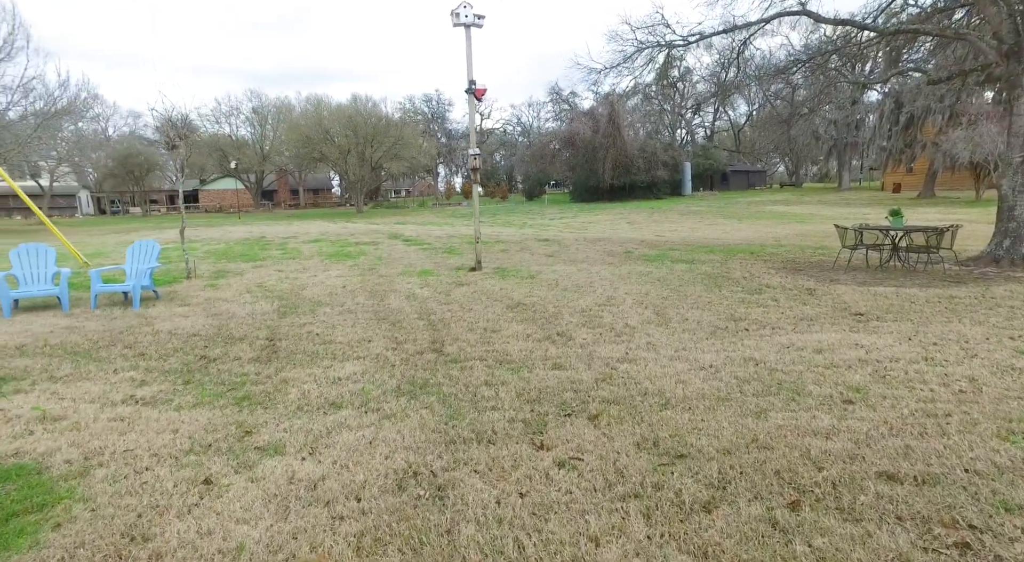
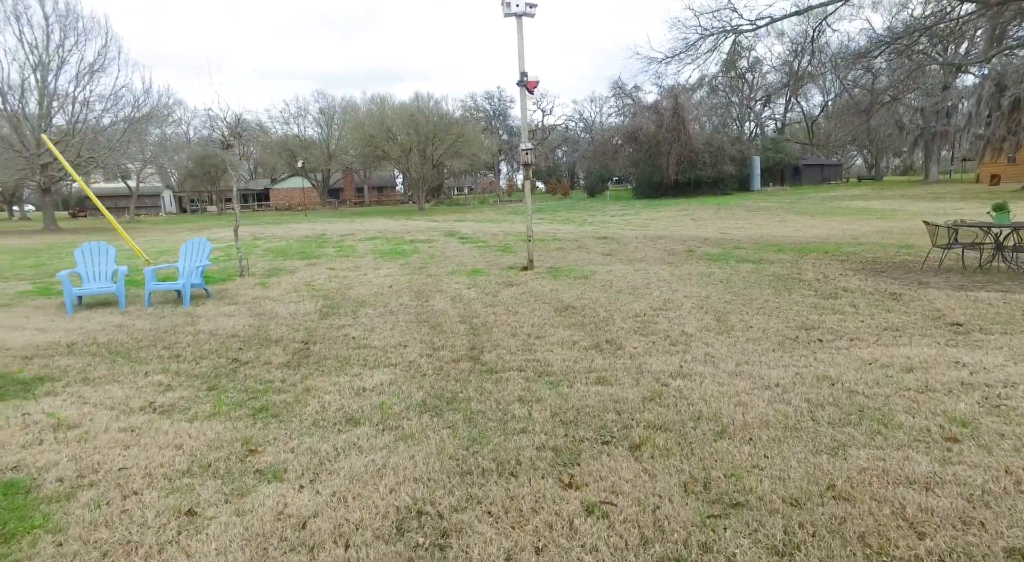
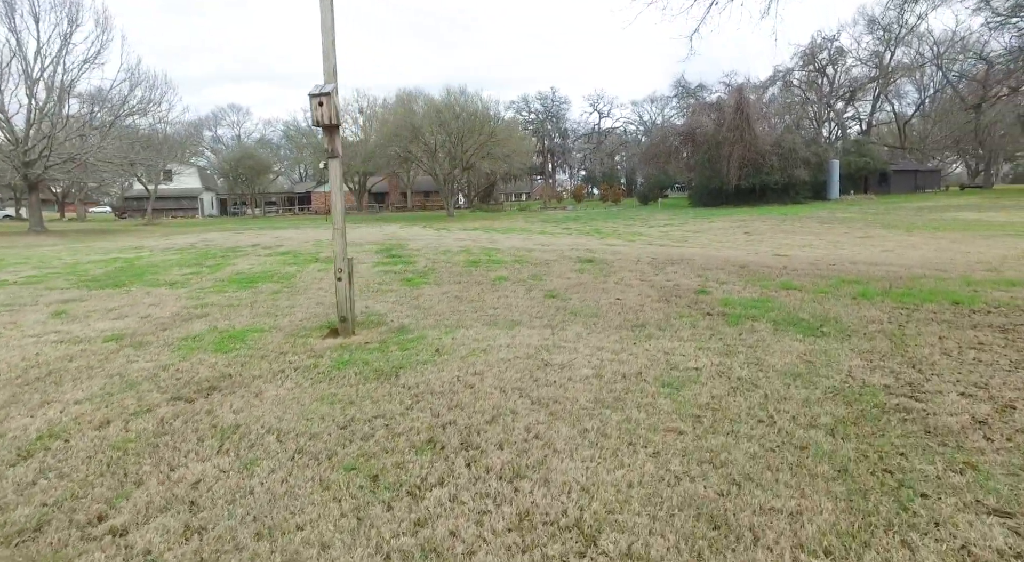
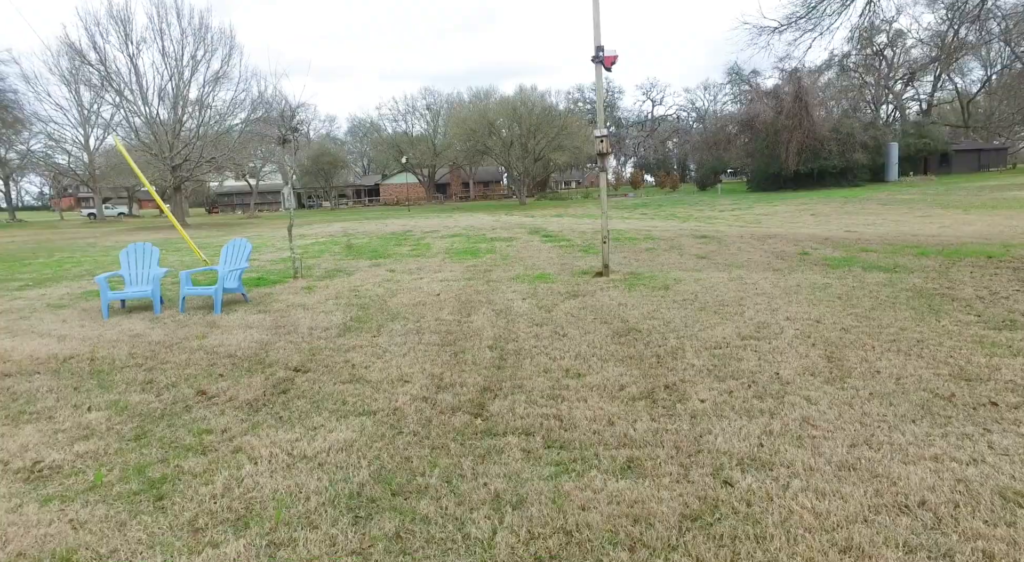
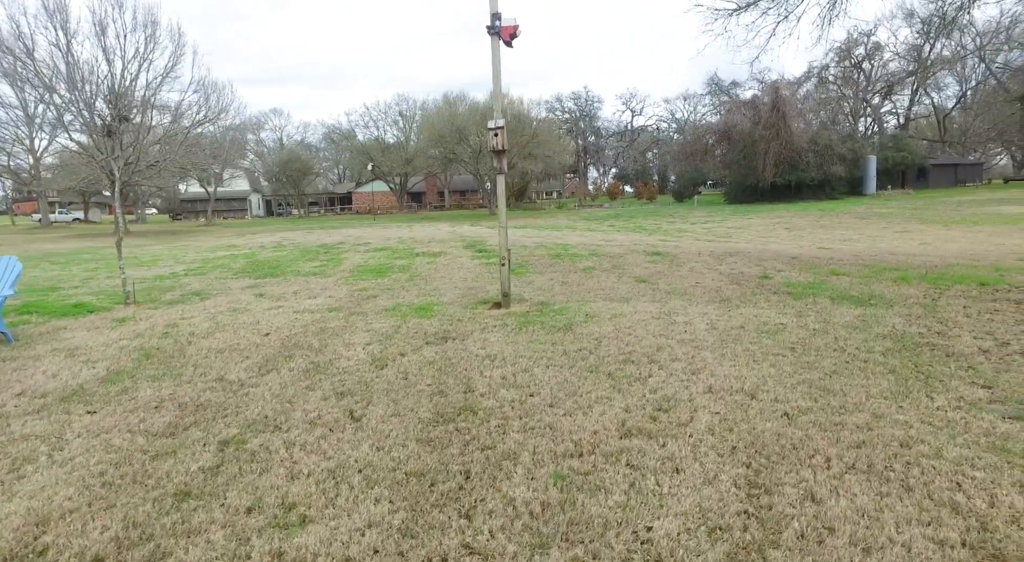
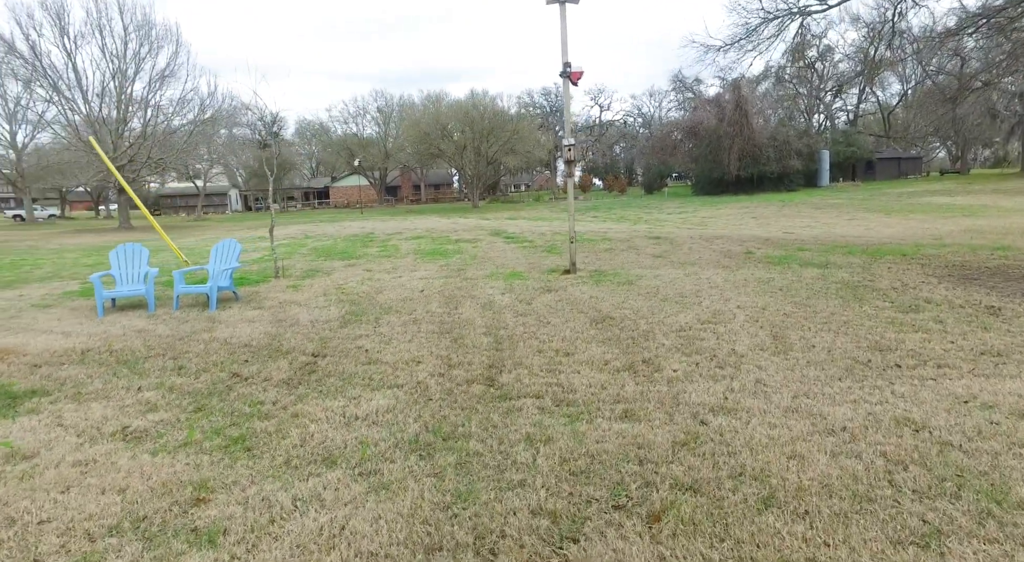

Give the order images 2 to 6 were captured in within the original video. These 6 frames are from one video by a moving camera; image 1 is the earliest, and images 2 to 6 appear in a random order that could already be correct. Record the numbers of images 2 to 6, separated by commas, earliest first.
2, 6, 4, 5, 3
